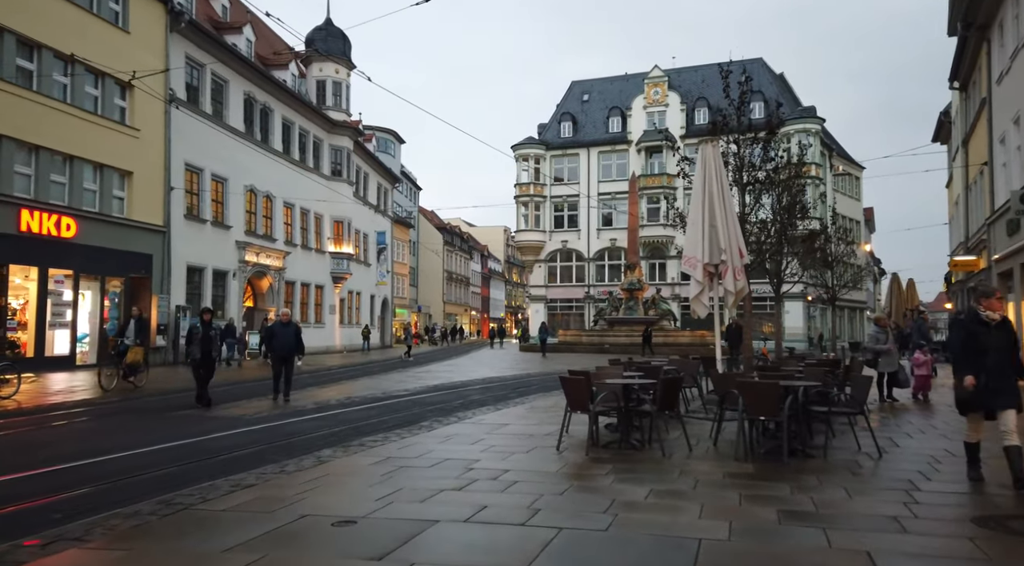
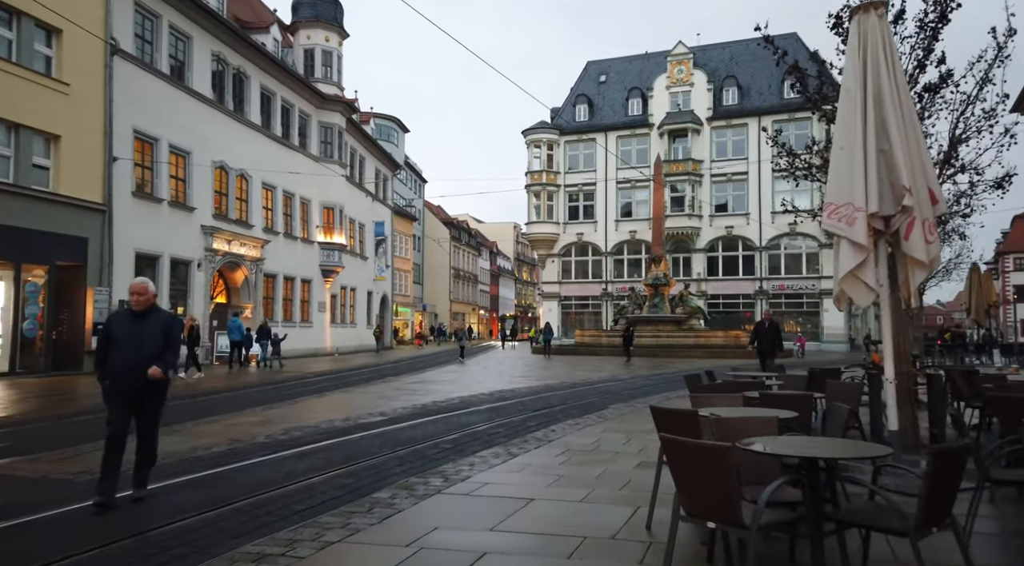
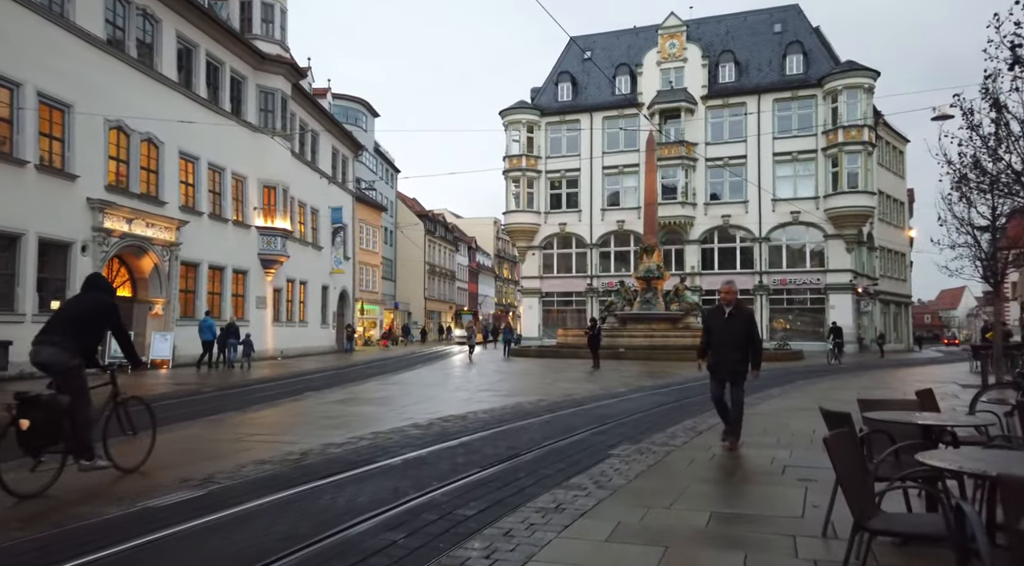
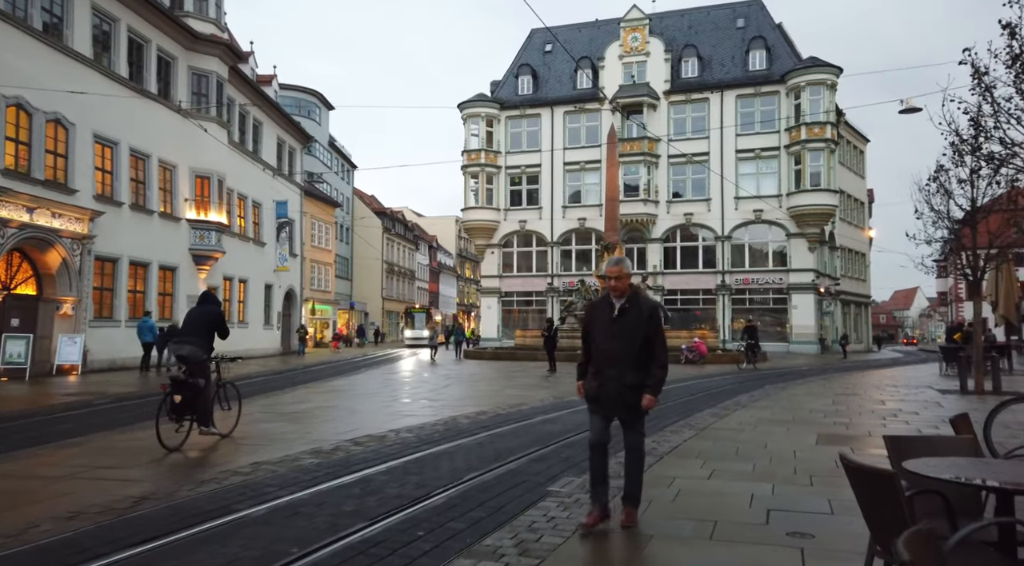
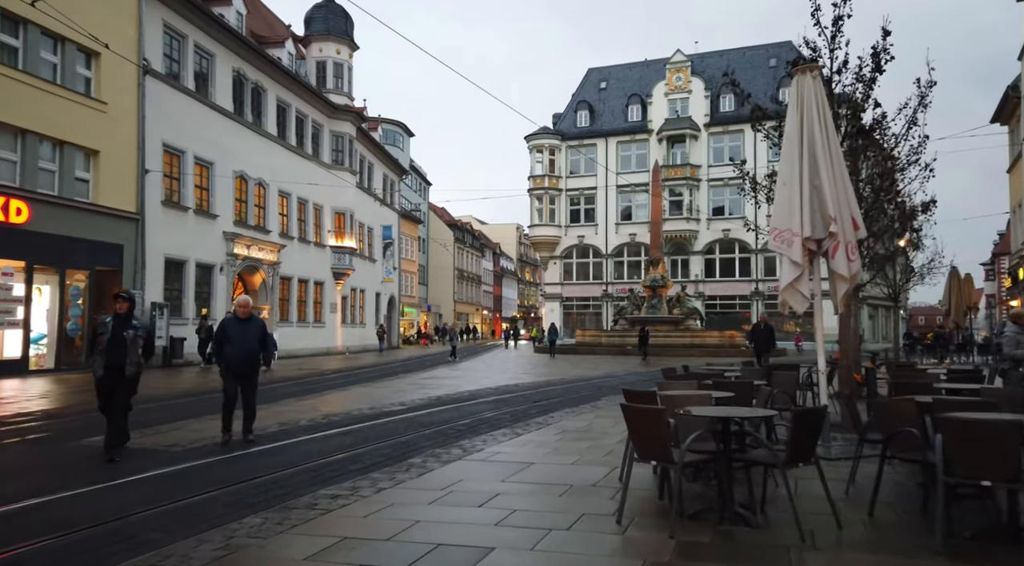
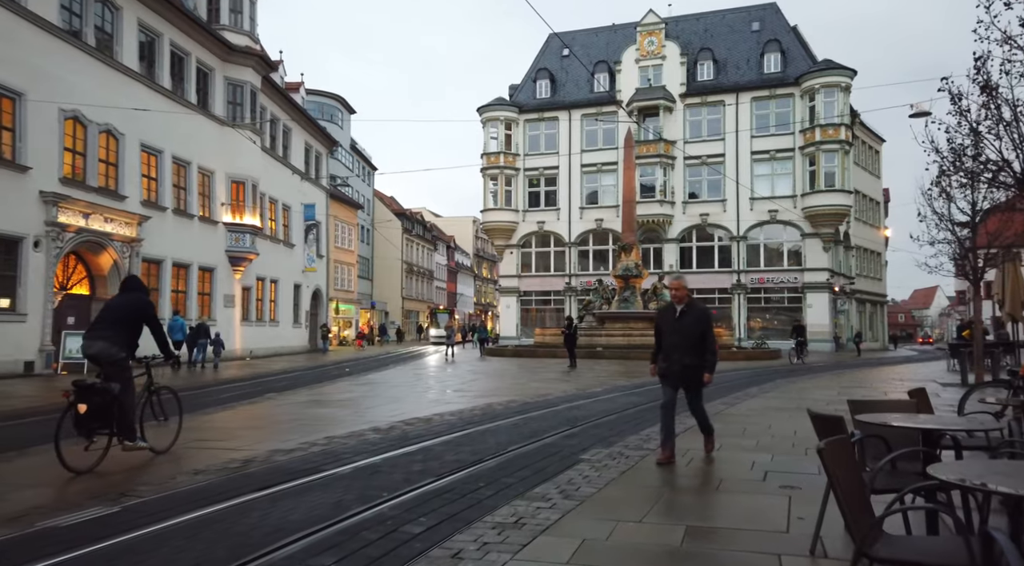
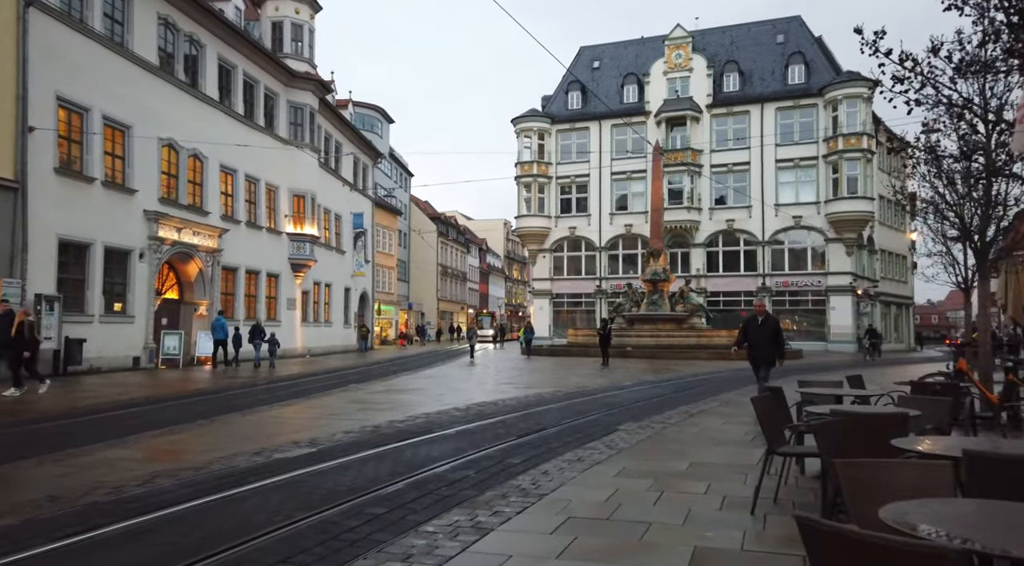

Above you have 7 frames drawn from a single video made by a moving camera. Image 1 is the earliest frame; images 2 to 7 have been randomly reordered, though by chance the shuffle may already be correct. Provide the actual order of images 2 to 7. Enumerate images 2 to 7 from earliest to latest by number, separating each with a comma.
5, 2, 7, 3, 6, 4
